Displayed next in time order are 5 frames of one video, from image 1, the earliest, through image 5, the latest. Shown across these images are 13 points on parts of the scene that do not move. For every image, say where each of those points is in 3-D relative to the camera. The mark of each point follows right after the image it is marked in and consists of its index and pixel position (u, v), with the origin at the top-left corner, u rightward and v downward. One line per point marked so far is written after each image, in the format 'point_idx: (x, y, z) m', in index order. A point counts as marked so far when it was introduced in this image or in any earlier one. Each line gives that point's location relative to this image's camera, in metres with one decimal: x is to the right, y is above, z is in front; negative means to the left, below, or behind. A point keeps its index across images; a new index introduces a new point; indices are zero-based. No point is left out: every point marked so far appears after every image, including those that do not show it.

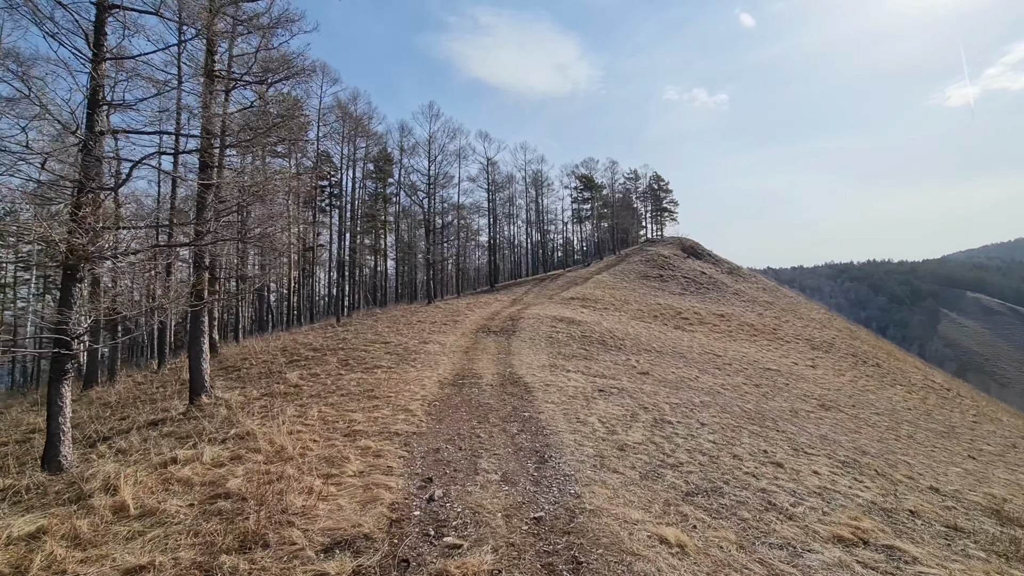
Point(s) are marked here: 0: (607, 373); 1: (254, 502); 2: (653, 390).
0: (+2.2, -2.0, +11.6) m
1: (-1.9, -1.6, +3.7) m
2: (+2.8, -2.0, +9.7) m
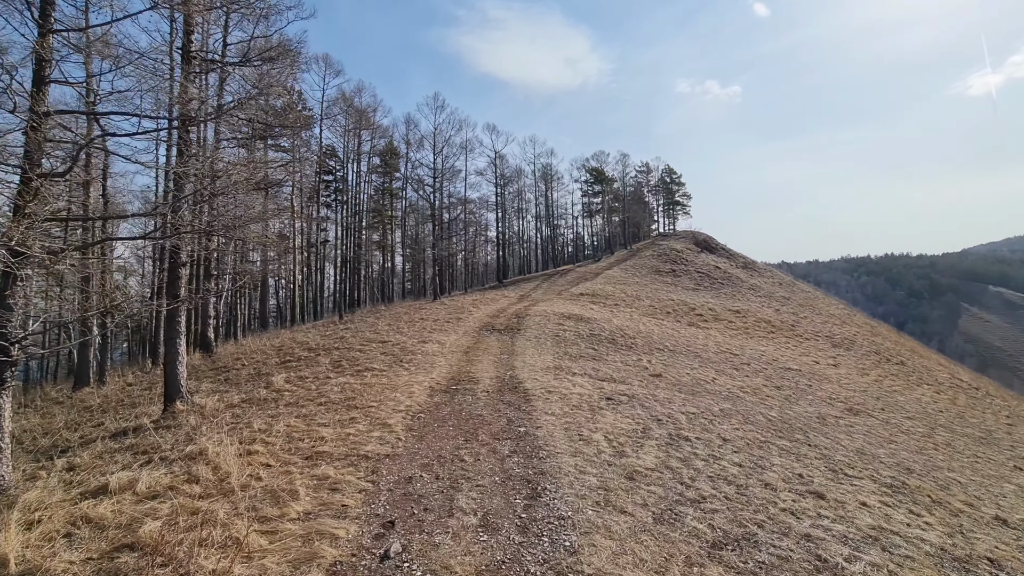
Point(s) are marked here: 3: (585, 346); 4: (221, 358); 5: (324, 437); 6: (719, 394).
0: (+2.3, -1.9, +10.7) m
1: (-2.1, -1.6, +2.9) m
2: (+2.8, -1.9, +8.8) m
3: (+2.2, -1.8, +14.9) m
4: (-9.5, -2.3, +16.1) m
5: (-2.1, -1.6, +5.4) m
6: (+4.5, -2.3, +10.8) m
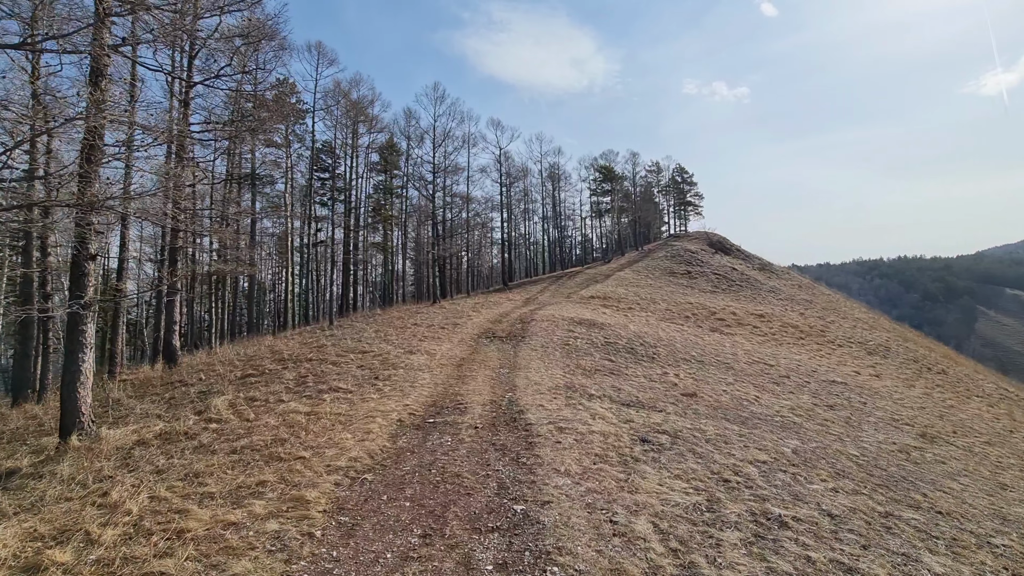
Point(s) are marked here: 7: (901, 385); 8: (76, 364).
0: (+2.3, -1.9, +8.5) m
1: (-2.2, -1.6, +0.8) m
2: (+2.7, -1.9, +6.6) m
3: (+2.3, -1.8, +12.7) m
4: (-9.4, -2.3, +14.1) m
5: (-2.1, -1.6, +3.3) m
6: (+4.6, -2.3, +8.6) m
7: (+15.4, -3.8, +19.5) m
8: (-6.2, -1.0, +6.9) m
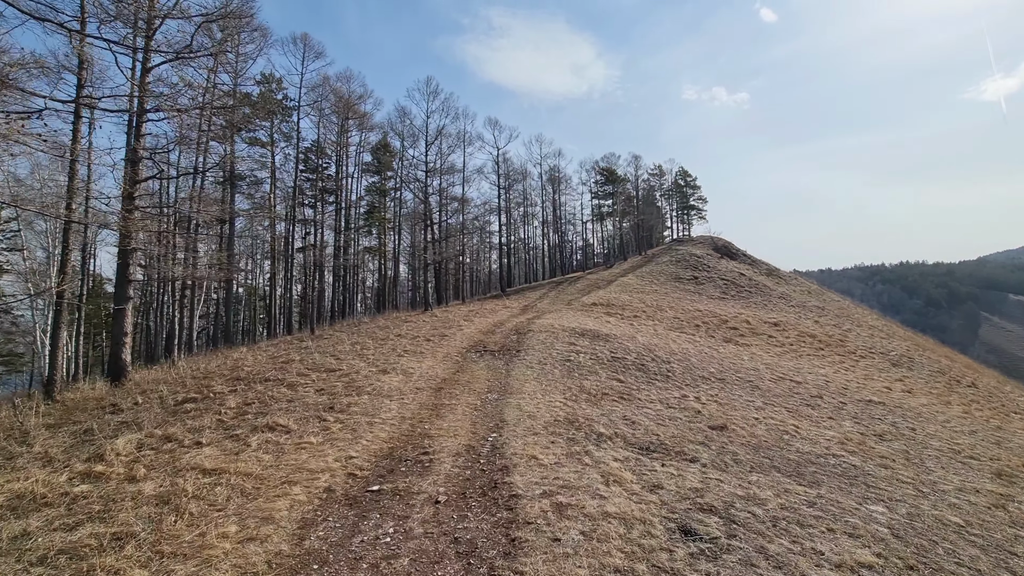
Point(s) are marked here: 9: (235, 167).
0: (+2.1, -2.0, +6.6) m
1: (-2.4, -1.6, -1.0) m
2: (+2.6, -2.0, +4.7) m
3: (+2.1, -2.0, +10.9) m
4: (-9.6, -2.5, +12.2) m
5: (-2.3, -1.6, +1.4) m
6: (+4.4, -2.4, +6.8) m
7: (+15.2, -4.0, +17.6) m
8: (-6.3, -1.1, +5.1) m
9: (-8.9, +3.9, +16.2) m
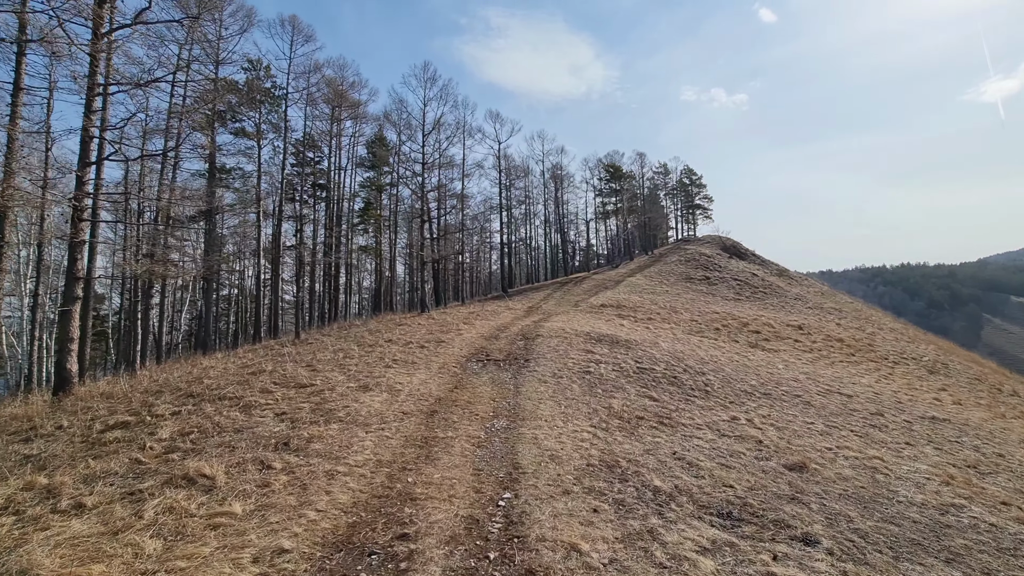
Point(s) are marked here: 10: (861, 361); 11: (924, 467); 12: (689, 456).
0: (+2.3, -2.0, +4.7) m
1: (-2.2, -1.5, -3.0) m
2: (+2.7, -1.9, +2.8) m
3: (+2.3, -1.9, +9.0) m
4: (-9.4, -2.5, +10.3) m
5: (-2.1, -1.6, -0.5) m
6: (+4.5, -2.4, +4.8) m
7: (+15.4, -4.0, +15.7) m
8: (-6.2, -1.1, +3.1) m
9: (-8.8, +3.9, +14.2) m
10: (+14.2, -2.9, +20.0) m
11: (+6.4, -2.7, +7.7) m
12: (+2.2, -2.0, +6.1) m
